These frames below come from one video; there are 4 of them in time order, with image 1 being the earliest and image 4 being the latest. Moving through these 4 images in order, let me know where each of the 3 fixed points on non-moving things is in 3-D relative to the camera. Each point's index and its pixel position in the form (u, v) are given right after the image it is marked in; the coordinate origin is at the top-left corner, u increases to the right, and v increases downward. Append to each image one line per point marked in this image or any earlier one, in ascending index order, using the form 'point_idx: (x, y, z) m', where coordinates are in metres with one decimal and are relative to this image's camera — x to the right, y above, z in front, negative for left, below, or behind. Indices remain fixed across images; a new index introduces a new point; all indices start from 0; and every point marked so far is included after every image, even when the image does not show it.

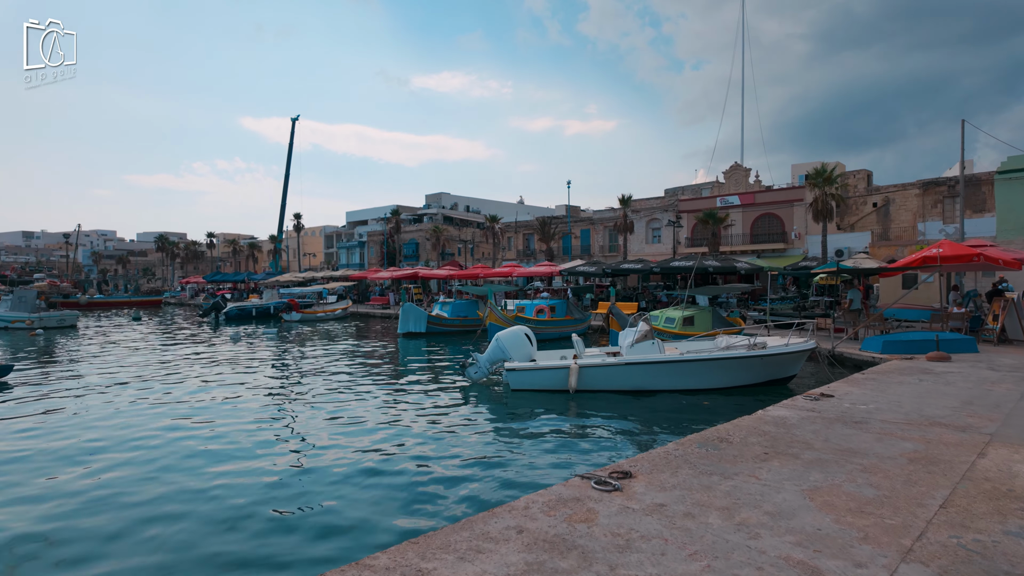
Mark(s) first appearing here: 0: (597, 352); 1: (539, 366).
0: (+2.2, -1.6, +14.0) m
1: (+0.7, -1.9, +13.3) m
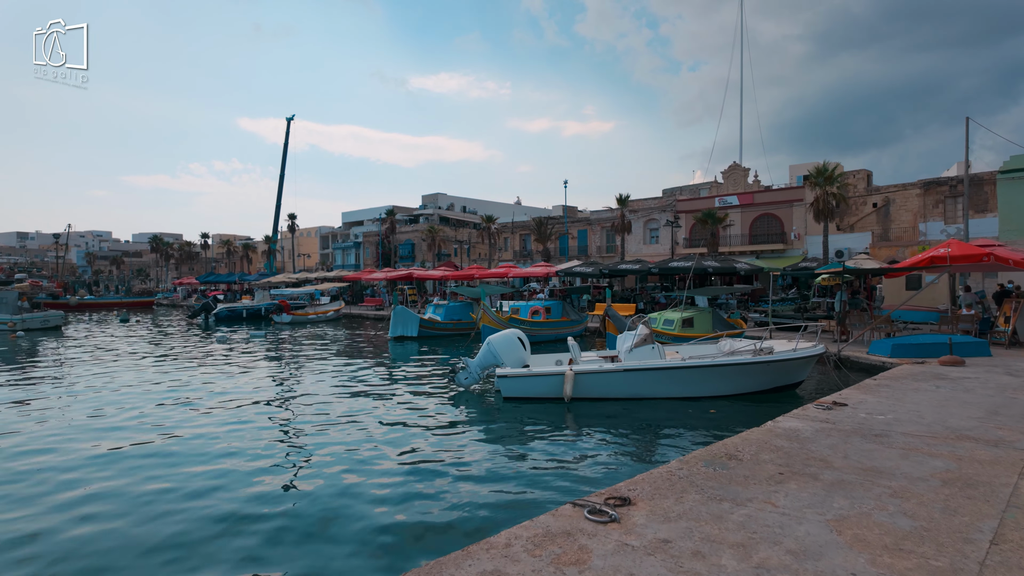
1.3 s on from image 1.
0: (+2.0, -1.7, +13.3) m
1: (+0.5, -1.9, +12.6) m
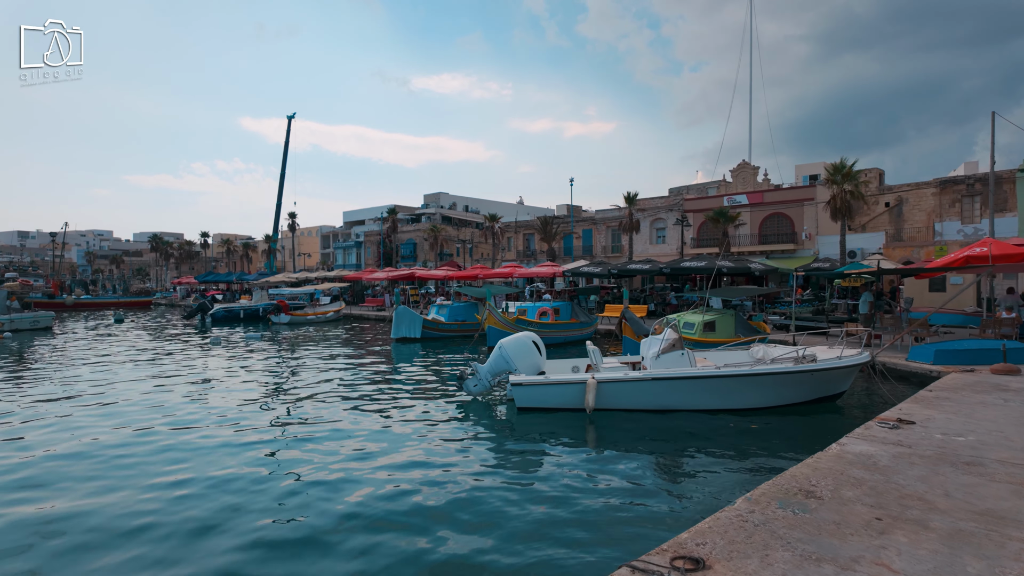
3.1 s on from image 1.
0: (+2.3, -1.7, +12.2) m
1: (+0.8, -1.9, +11.5) m
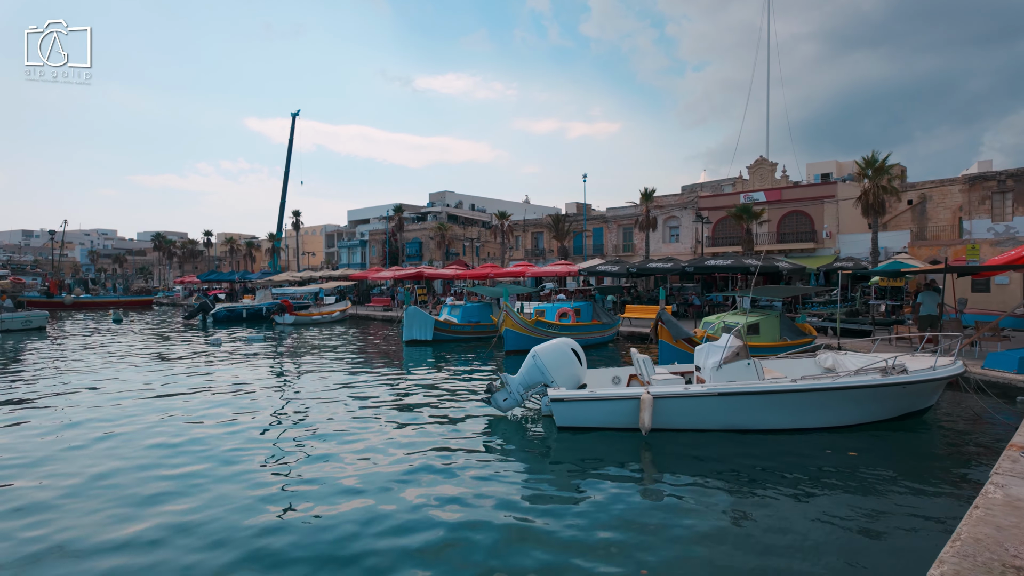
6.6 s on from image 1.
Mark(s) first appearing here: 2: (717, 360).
0: (+2.9, -1.6, +10.7) m
1: (+1.4, -1.9, +10.0) m
2: (+3.6, -1.2, +9.8) m
